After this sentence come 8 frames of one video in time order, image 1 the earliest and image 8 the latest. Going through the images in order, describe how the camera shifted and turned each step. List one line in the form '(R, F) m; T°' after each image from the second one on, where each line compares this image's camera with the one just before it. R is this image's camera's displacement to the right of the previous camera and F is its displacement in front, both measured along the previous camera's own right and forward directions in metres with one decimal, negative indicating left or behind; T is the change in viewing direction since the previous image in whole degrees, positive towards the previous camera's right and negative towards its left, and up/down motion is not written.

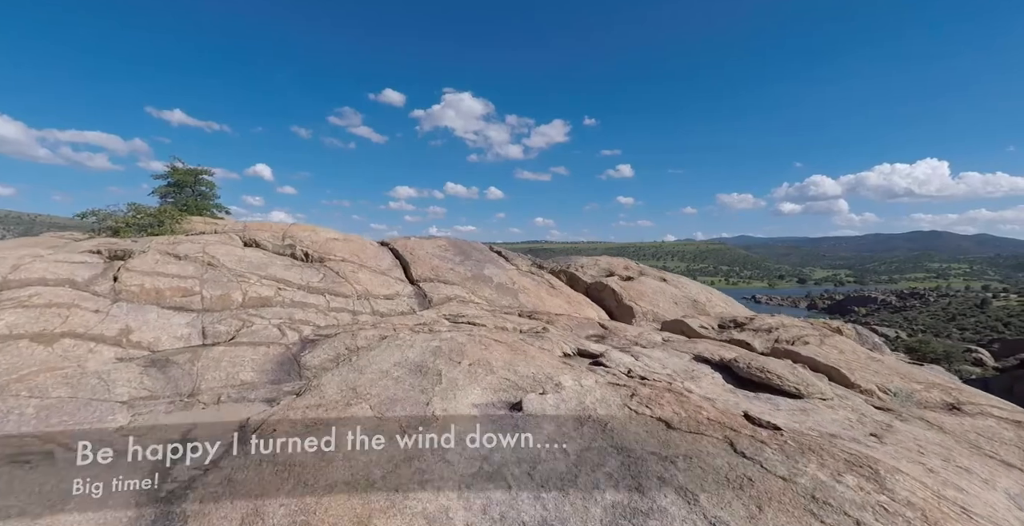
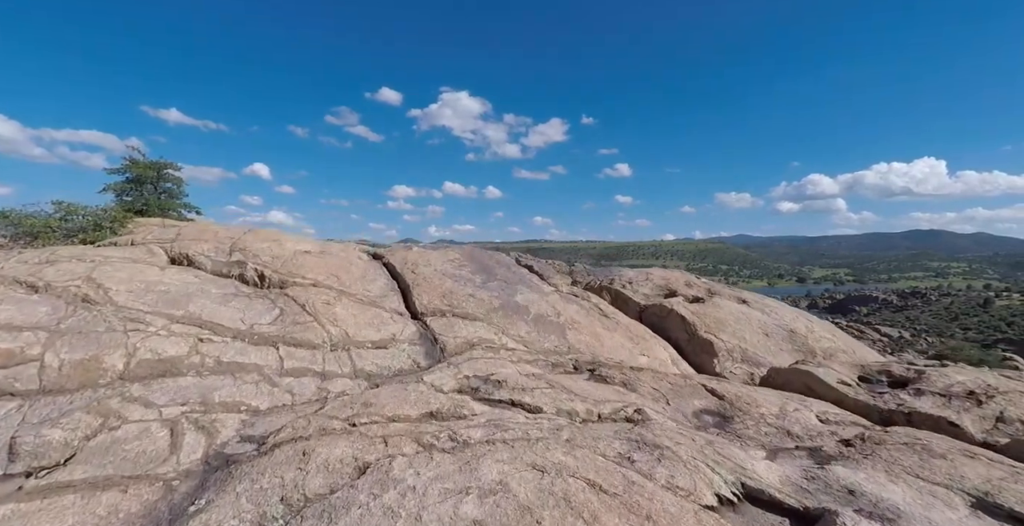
(-1.1, +4.9) m; 0°
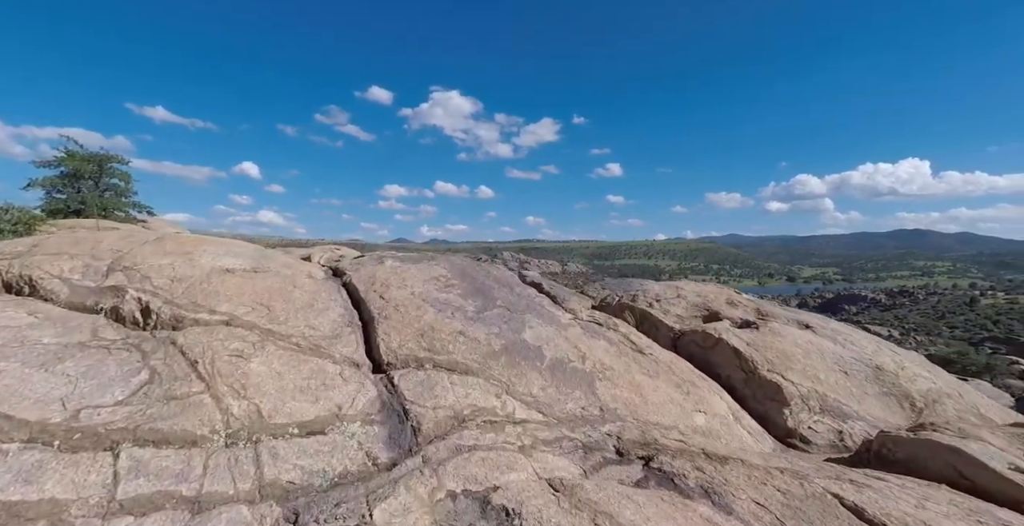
(-0.3, +3.6) m; +1°
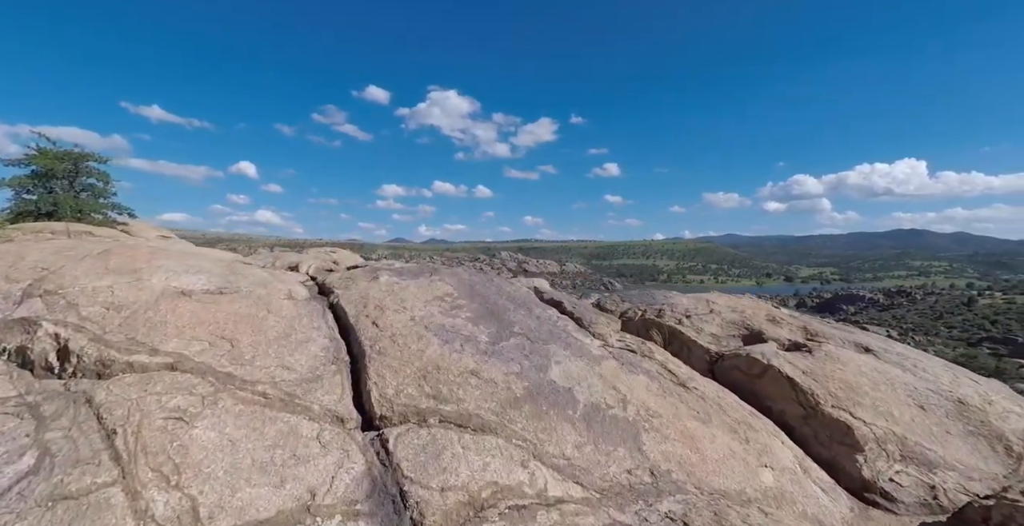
(-0.4, +1.7) m; 0°
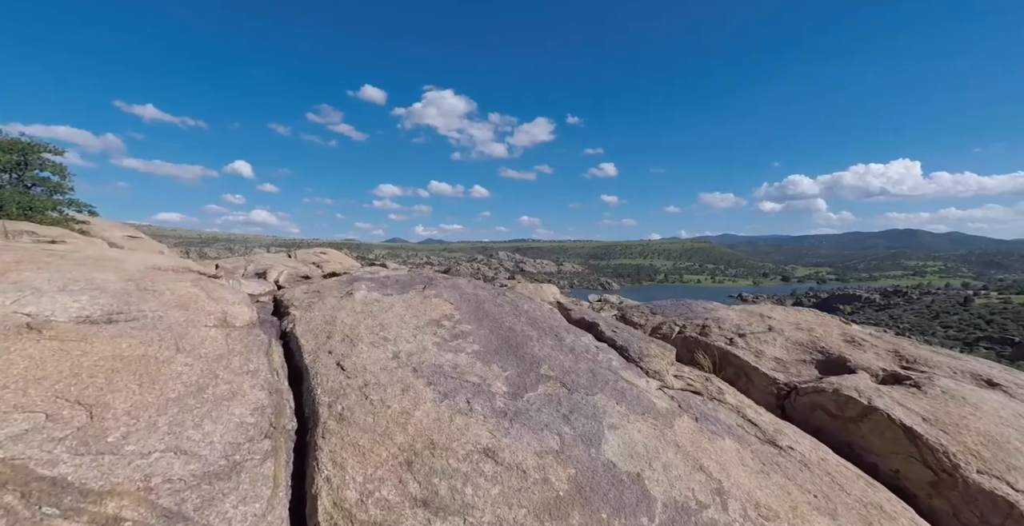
(-0.4, +2.6) m; 0°
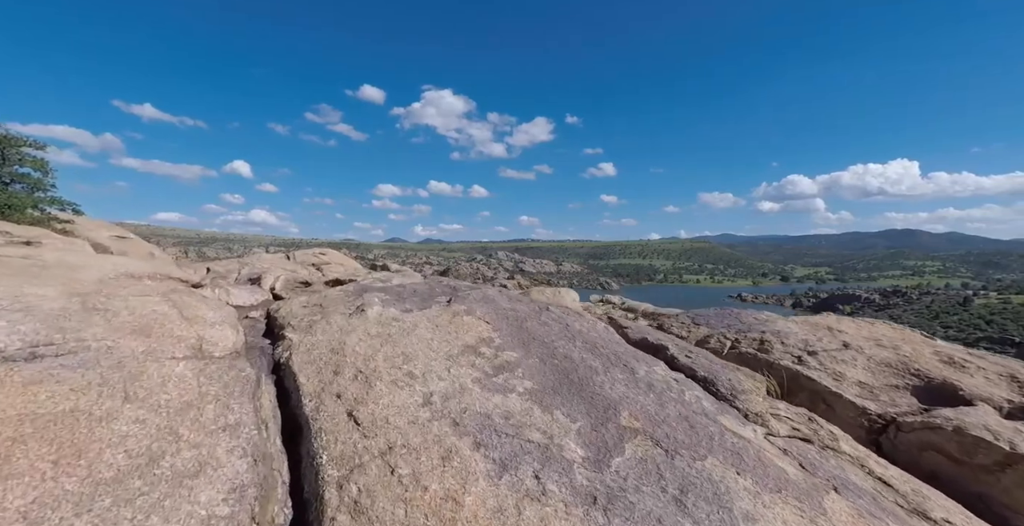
(-0.7, +1.5) m; 0°
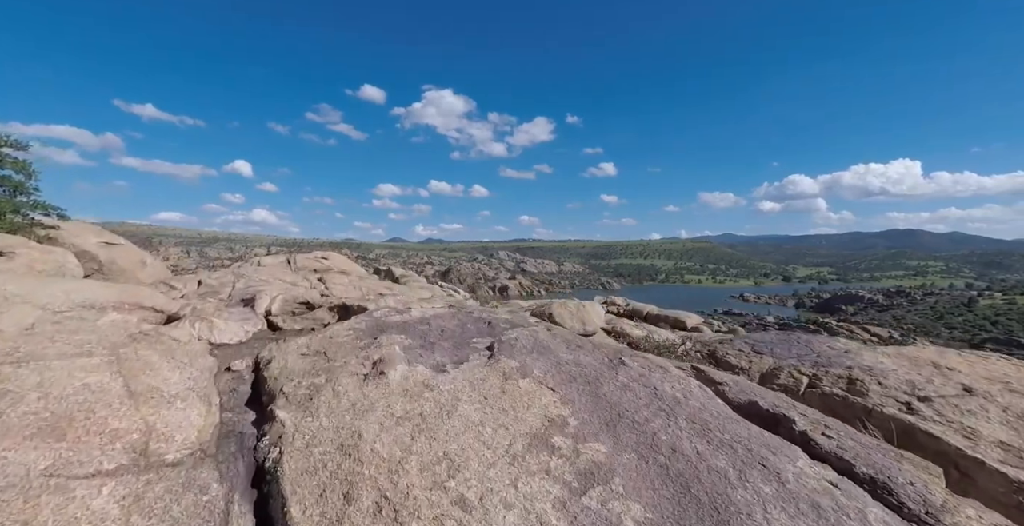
(-0.7, +1.7) m; 0°
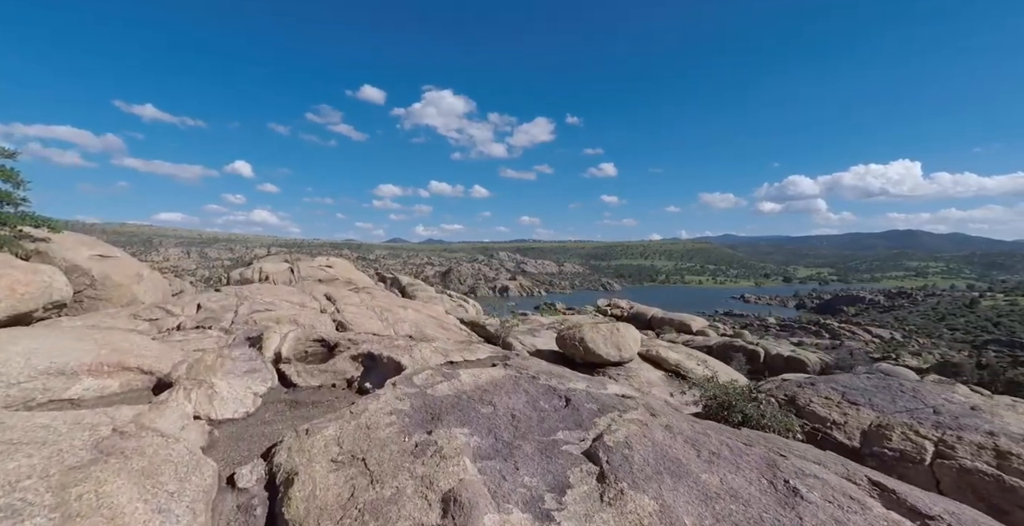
(-1.0, +1.6) m; 0°
